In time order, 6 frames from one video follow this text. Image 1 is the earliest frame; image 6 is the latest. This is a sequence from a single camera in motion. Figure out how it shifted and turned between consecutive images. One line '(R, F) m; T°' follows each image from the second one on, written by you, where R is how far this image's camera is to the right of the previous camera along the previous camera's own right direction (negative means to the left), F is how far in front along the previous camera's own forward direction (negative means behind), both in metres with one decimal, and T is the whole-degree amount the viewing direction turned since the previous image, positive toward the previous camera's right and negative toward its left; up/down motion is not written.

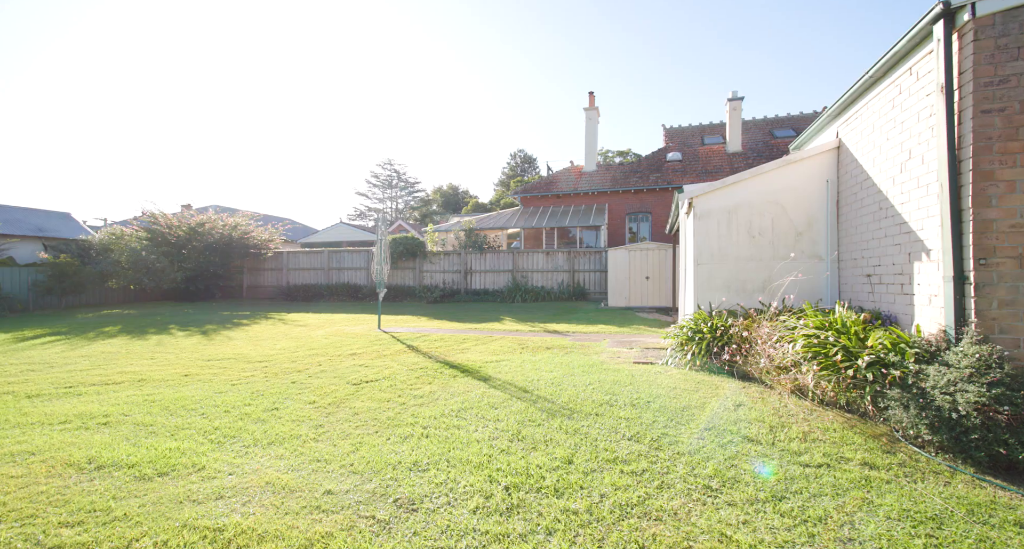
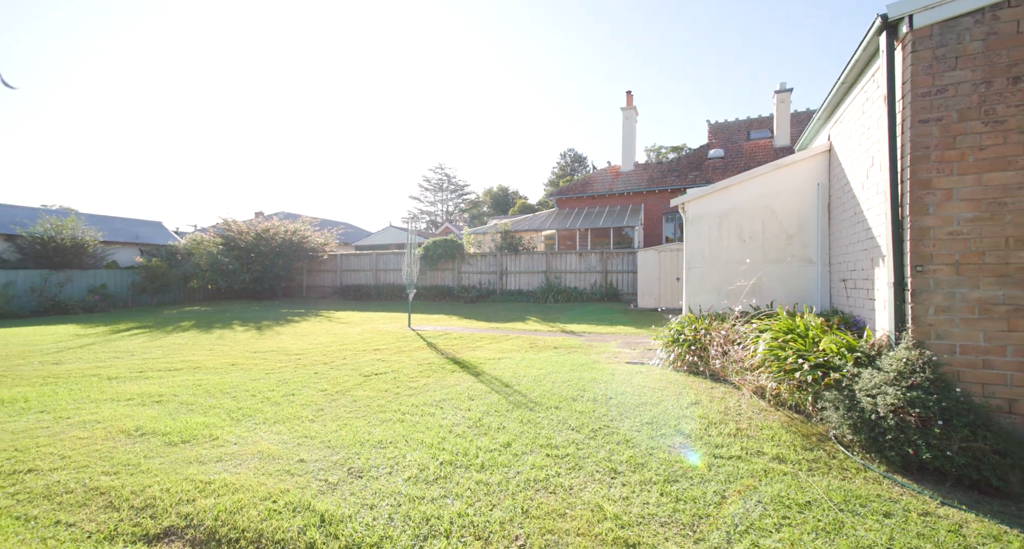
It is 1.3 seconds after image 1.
(+0.8, -0.4) m; -7°
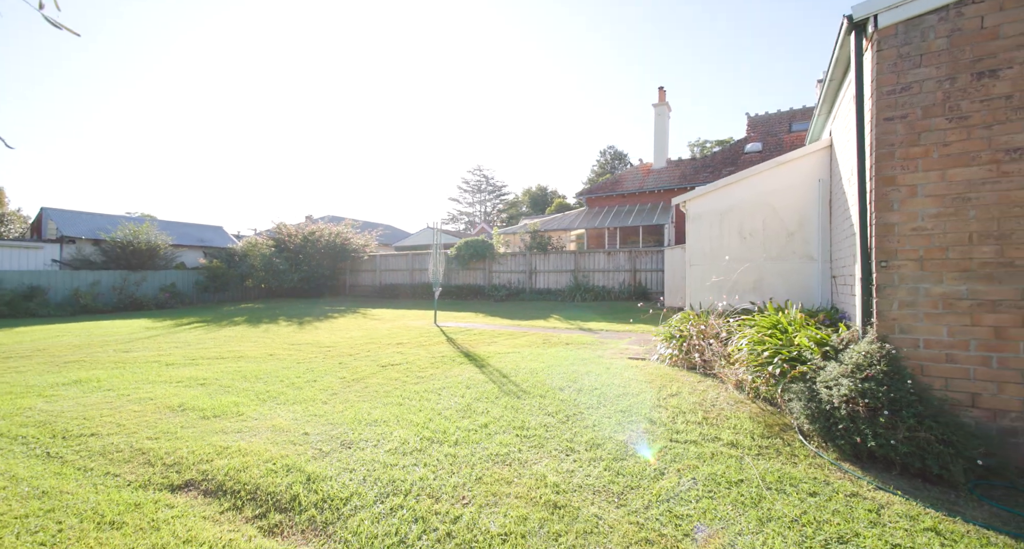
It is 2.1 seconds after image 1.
(+0.5, -0.3) m; -5°
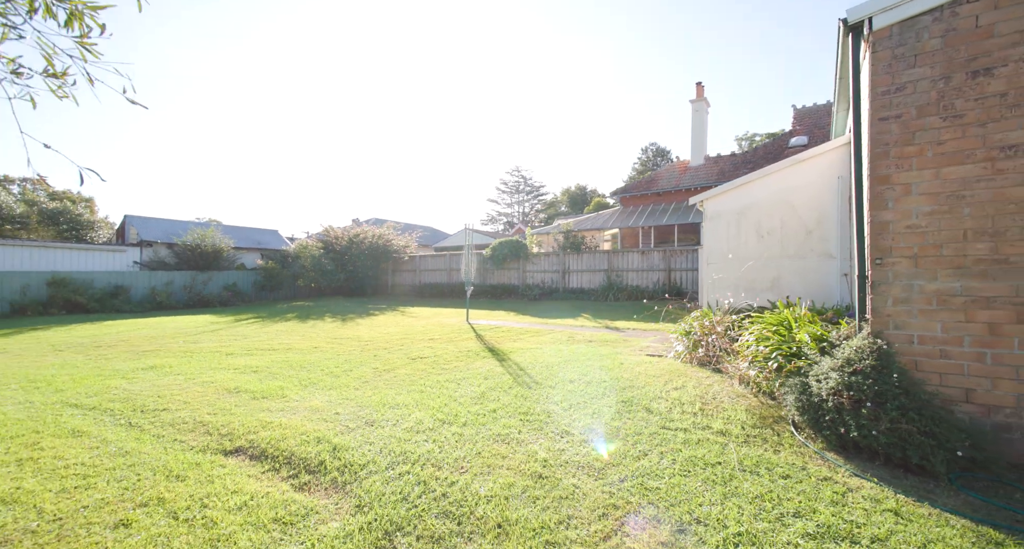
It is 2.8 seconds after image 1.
(+0.3, -0.3) m; -5°
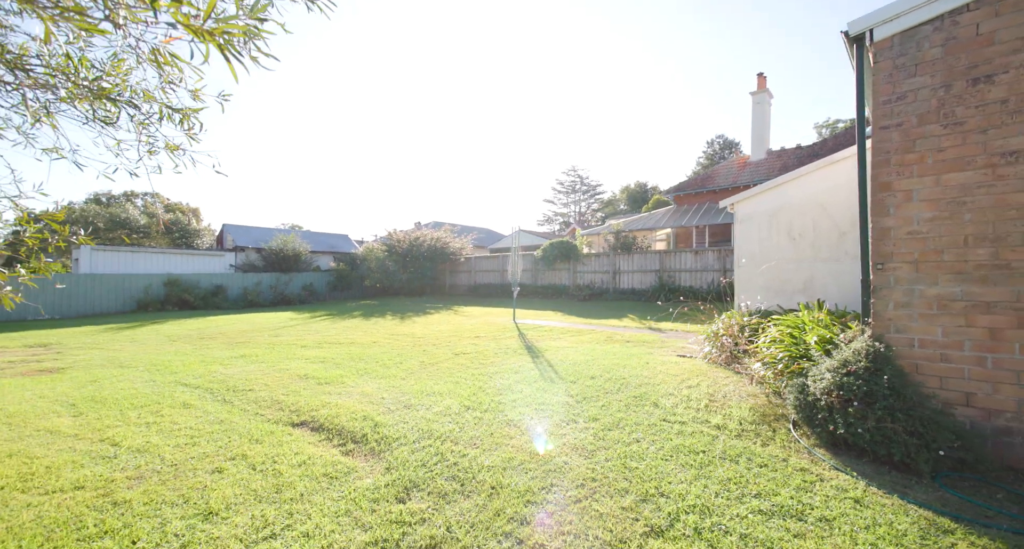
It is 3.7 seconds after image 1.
(+0.4, -0.4) m; -8°
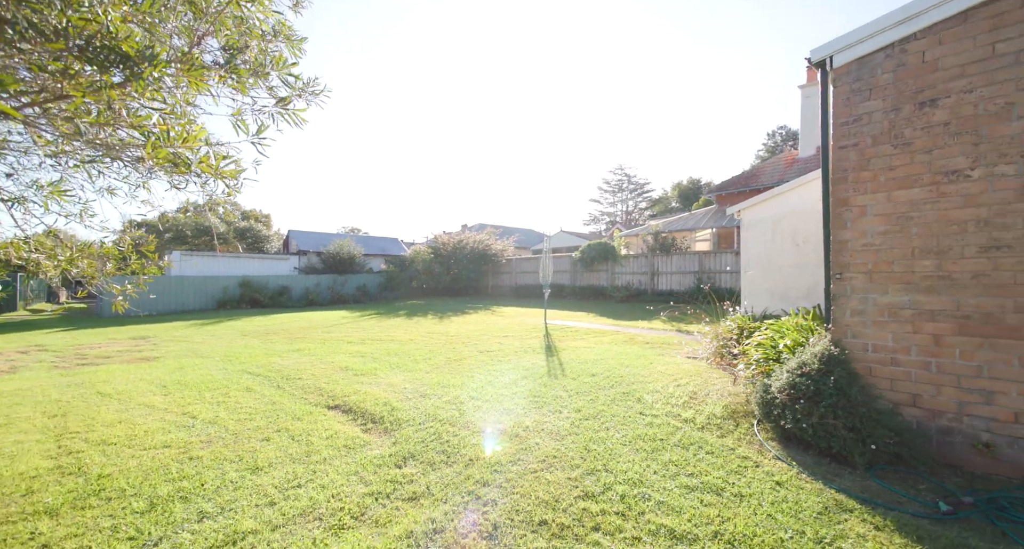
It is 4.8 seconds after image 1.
(+0.5, -0.5) m; -7°
